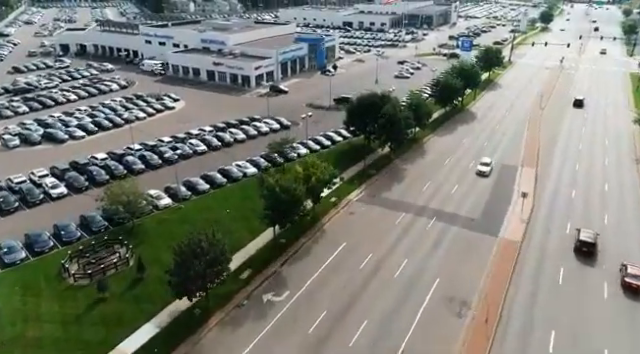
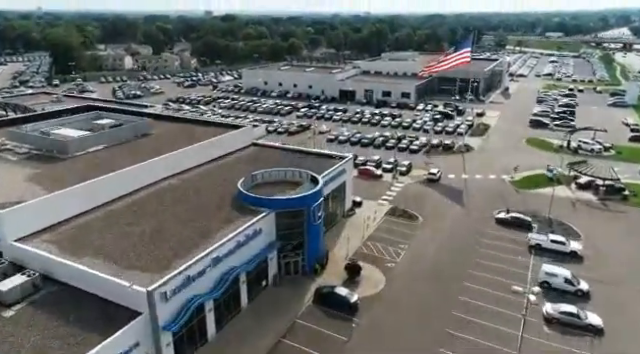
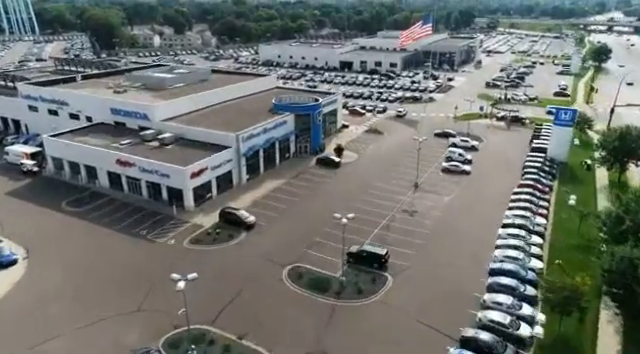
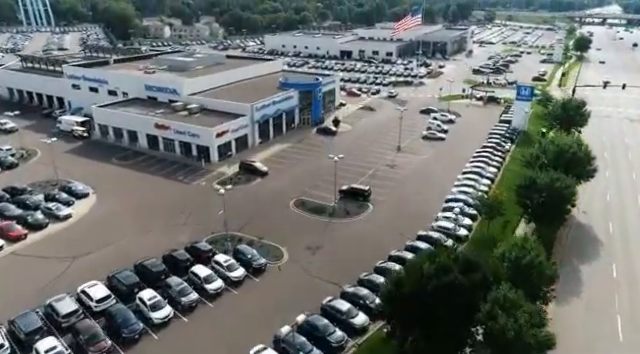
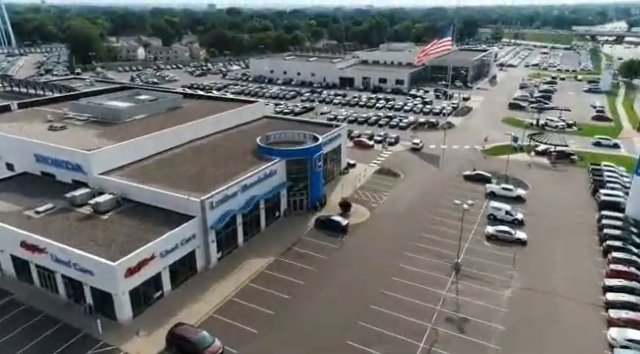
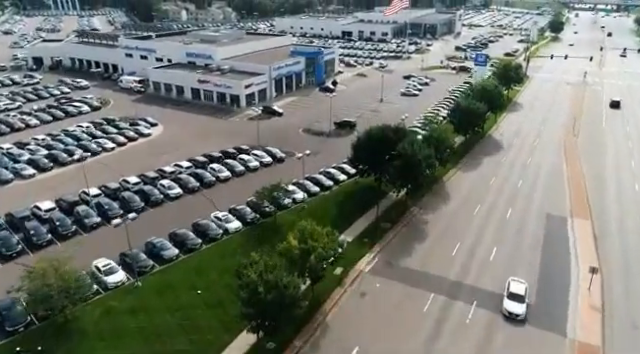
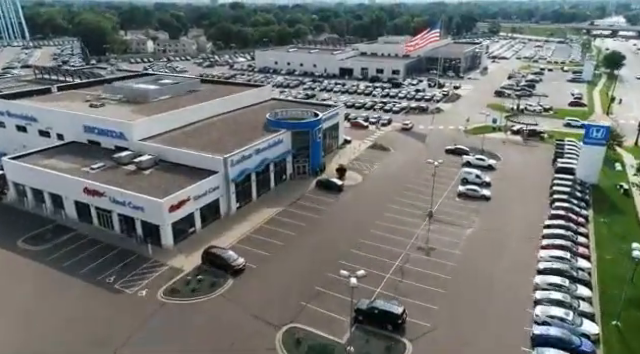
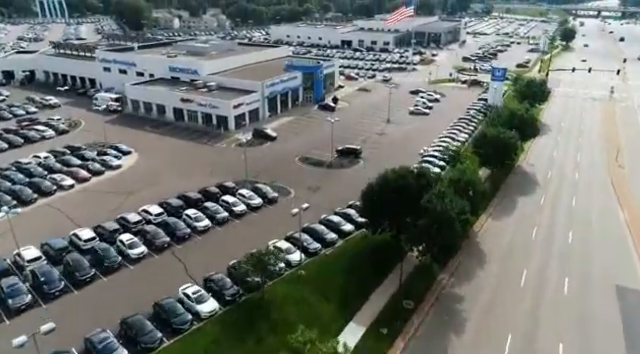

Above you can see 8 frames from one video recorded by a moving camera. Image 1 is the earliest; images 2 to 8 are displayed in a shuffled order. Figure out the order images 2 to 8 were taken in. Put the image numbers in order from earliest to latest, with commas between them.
6, 8, 4, 3, 7, 5, 2
